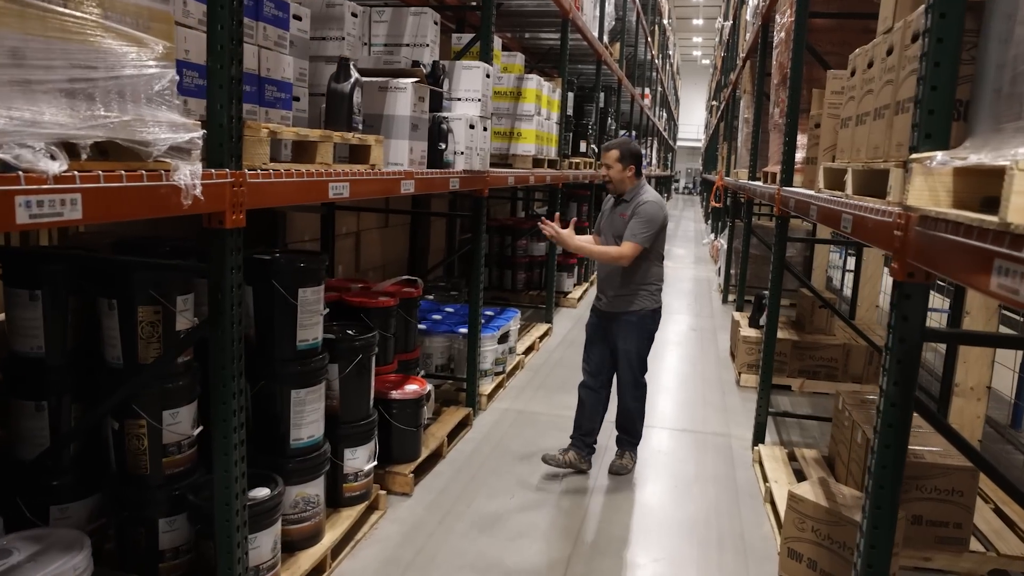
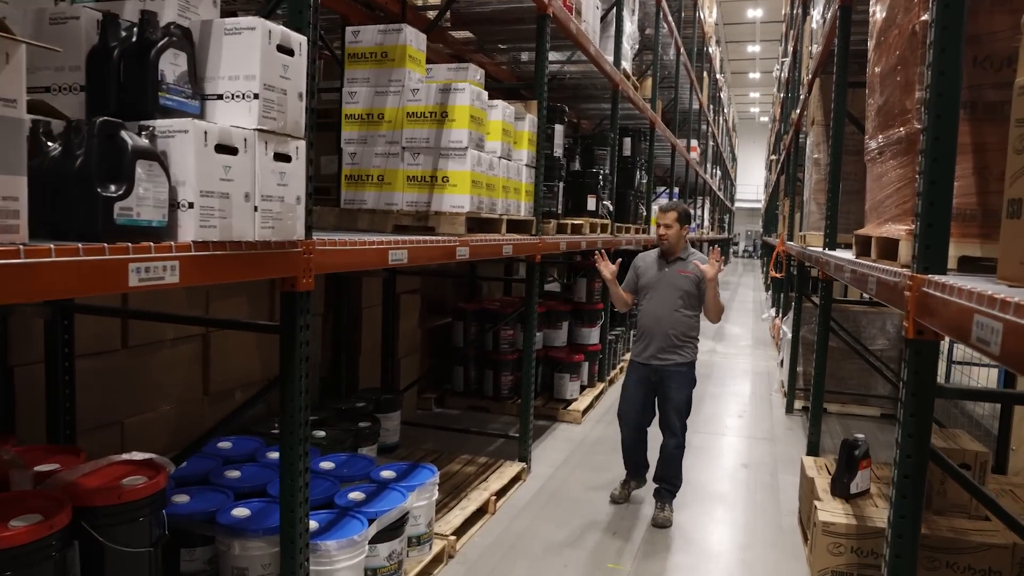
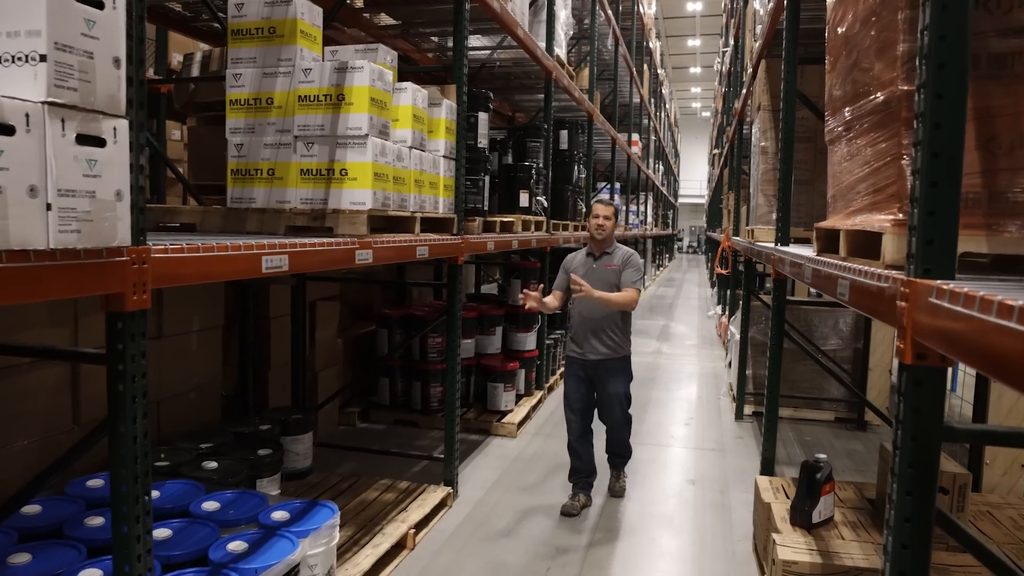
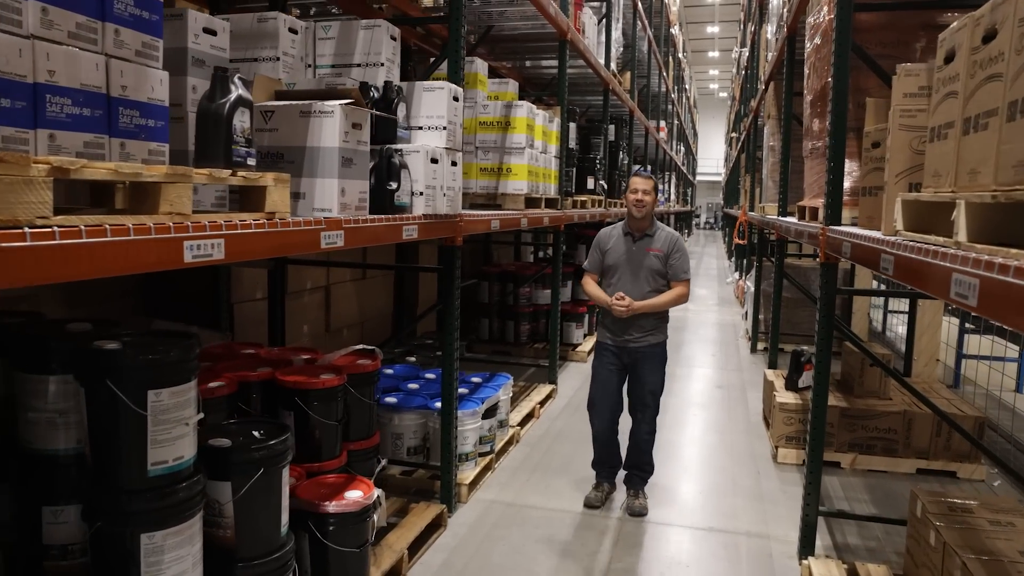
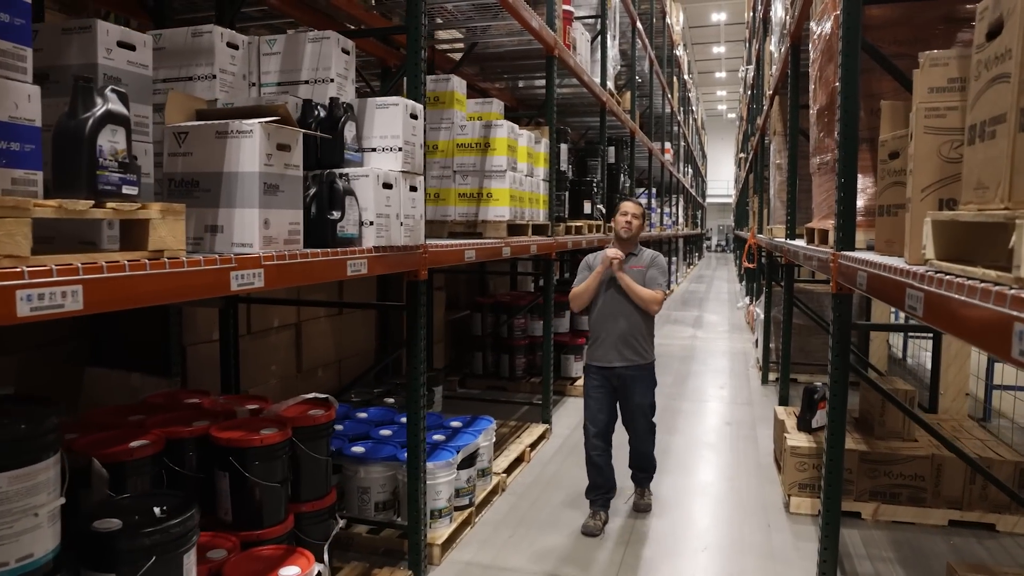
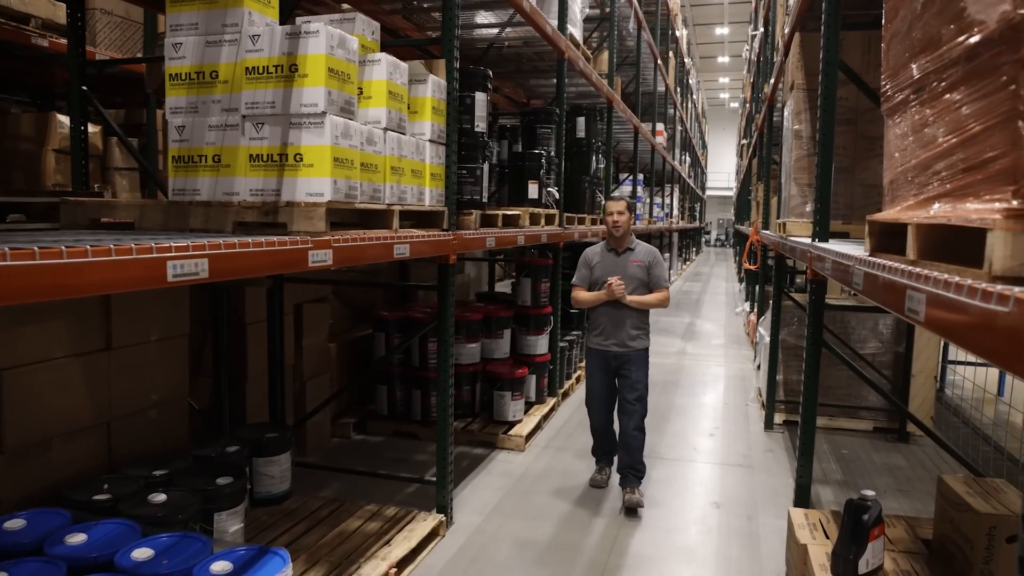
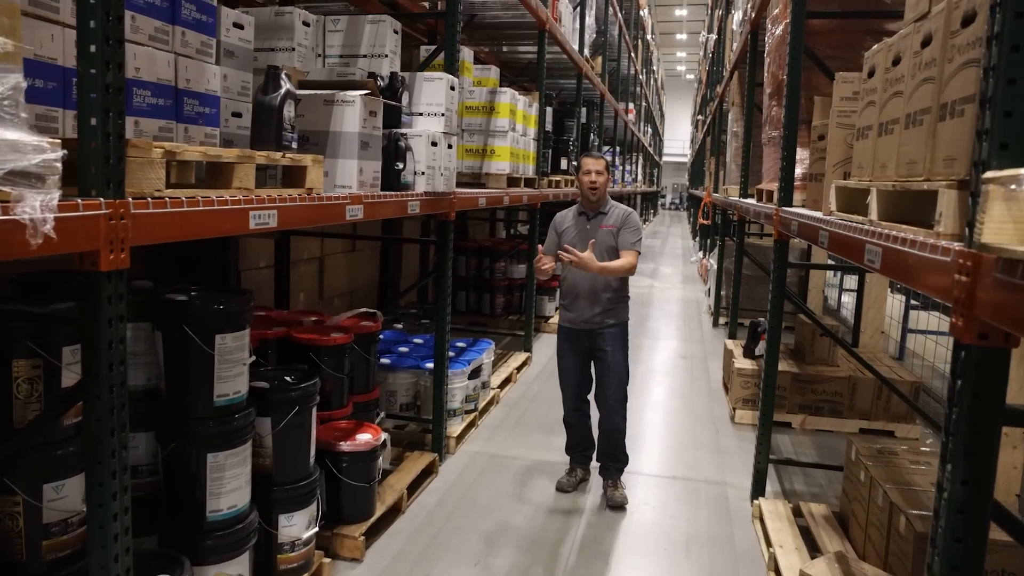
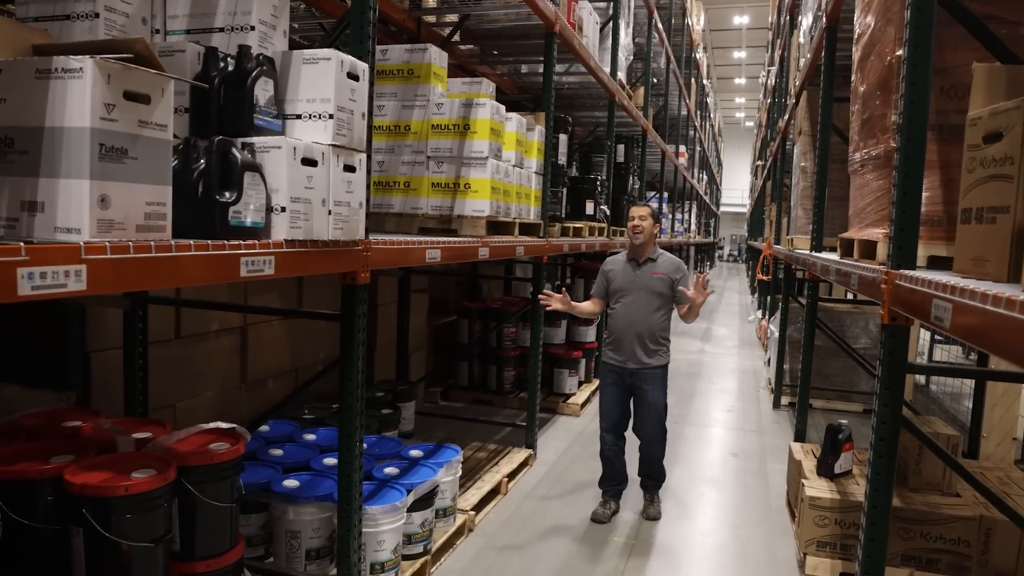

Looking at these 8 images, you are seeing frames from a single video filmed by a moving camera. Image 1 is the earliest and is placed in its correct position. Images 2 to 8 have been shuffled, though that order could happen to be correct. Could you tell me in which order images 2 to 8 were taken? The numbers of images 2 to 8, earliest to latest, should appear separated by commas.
7, 4, 5, 8, 2, 3, 6
